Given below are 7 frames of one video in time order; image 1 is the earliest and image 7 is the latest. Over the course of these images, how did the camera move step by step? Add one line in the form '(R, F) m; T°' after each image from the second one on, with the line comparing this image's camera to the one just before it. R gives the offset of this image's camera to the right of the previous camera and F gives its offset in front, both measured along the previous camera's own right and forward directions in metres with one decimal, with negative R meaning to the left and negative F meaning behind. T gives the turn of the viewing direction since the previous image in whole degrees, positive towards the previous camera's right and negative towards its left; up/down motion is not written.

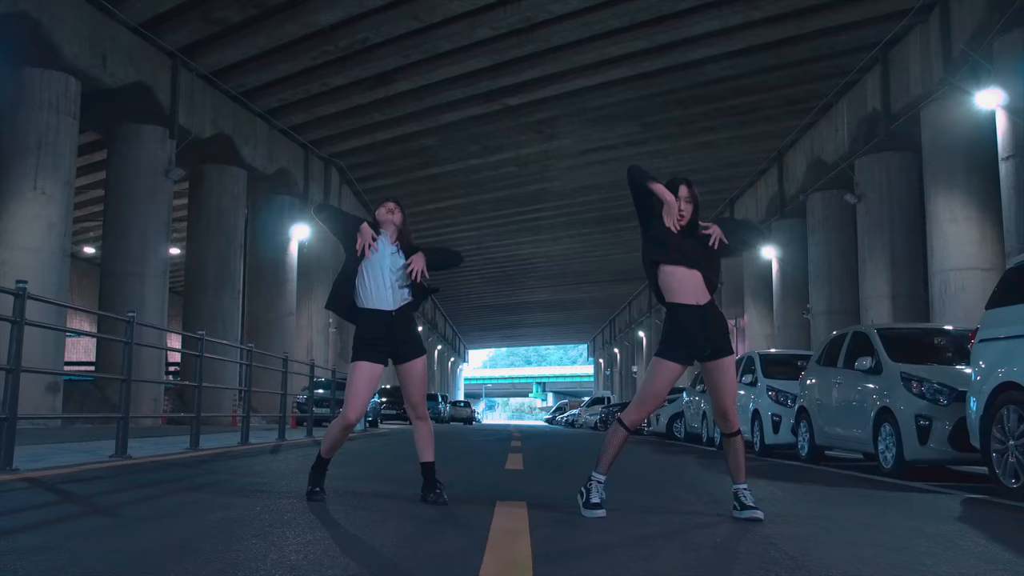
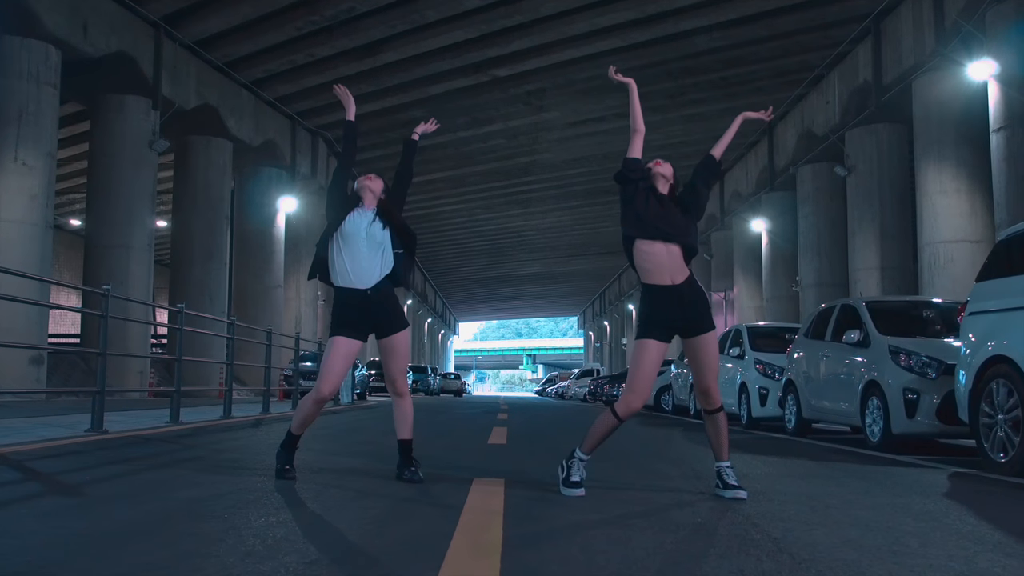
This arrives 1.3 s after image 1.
(+0.1, +0.1) m; +1°
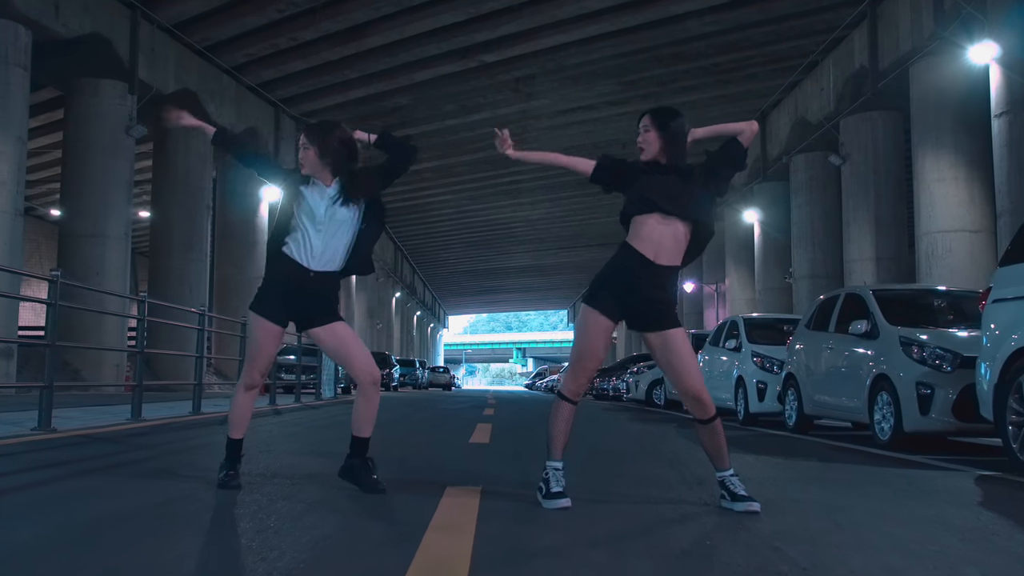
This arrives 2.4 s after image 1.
(+0.1, +0.5) m; +1°
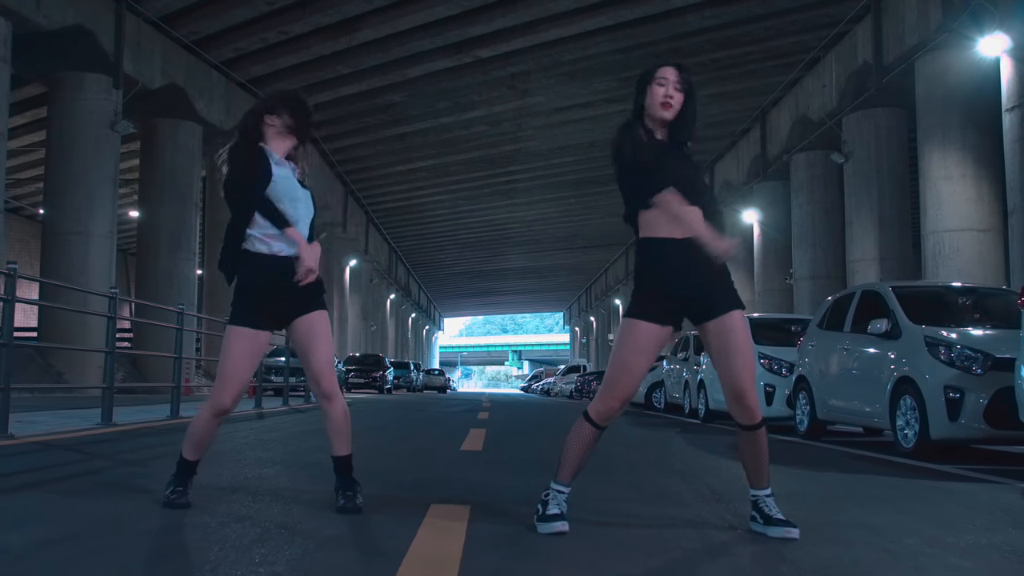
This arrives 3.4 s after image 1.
(0.0, +0.5) m; 0°
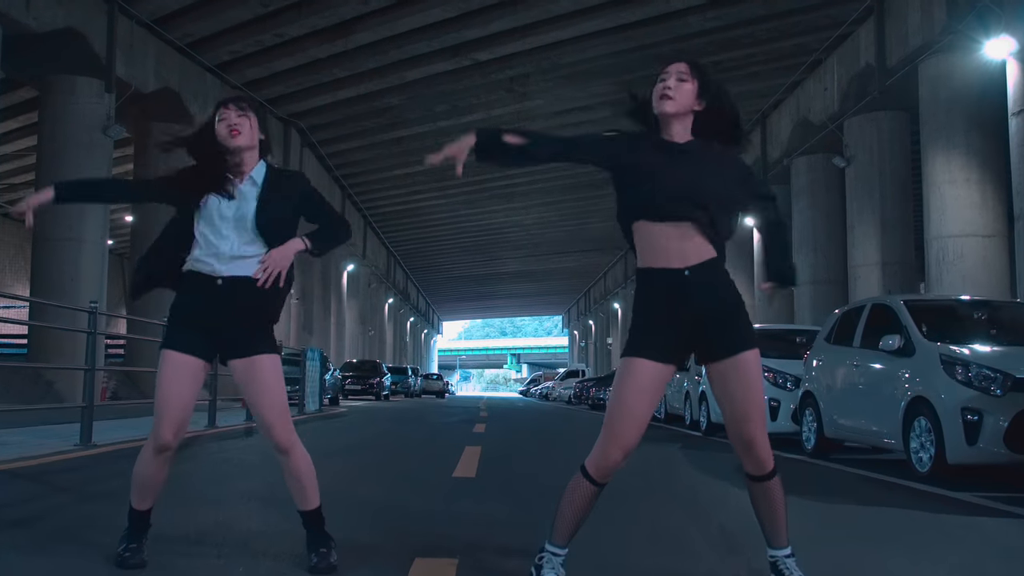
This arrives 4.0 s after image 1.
(0.0, +0.3) m; 0°
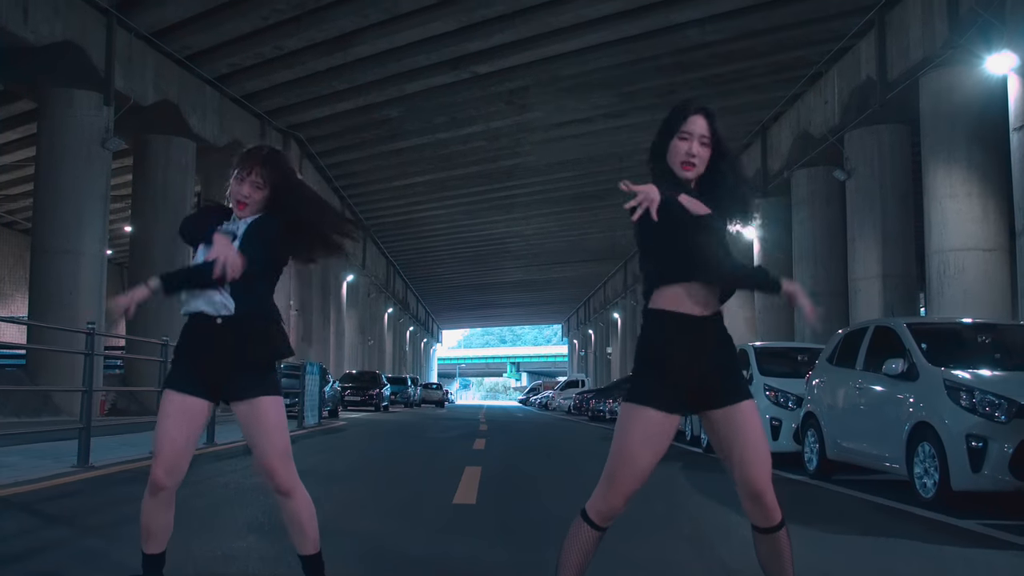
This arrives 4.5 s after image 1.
(0.0, 0.0) m; 0°
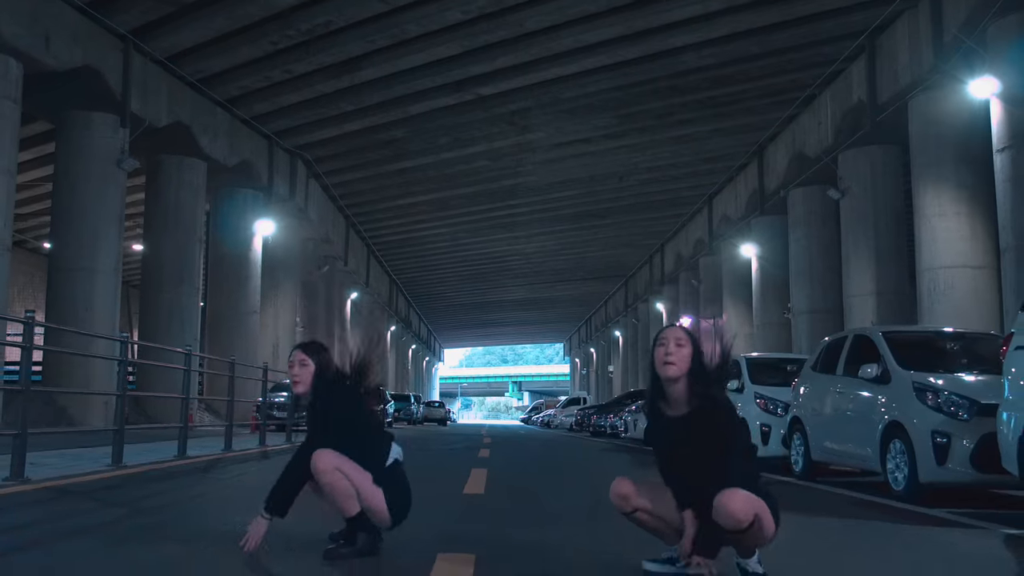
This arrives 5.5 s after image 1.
(0.0, -0.6) m; 0°
